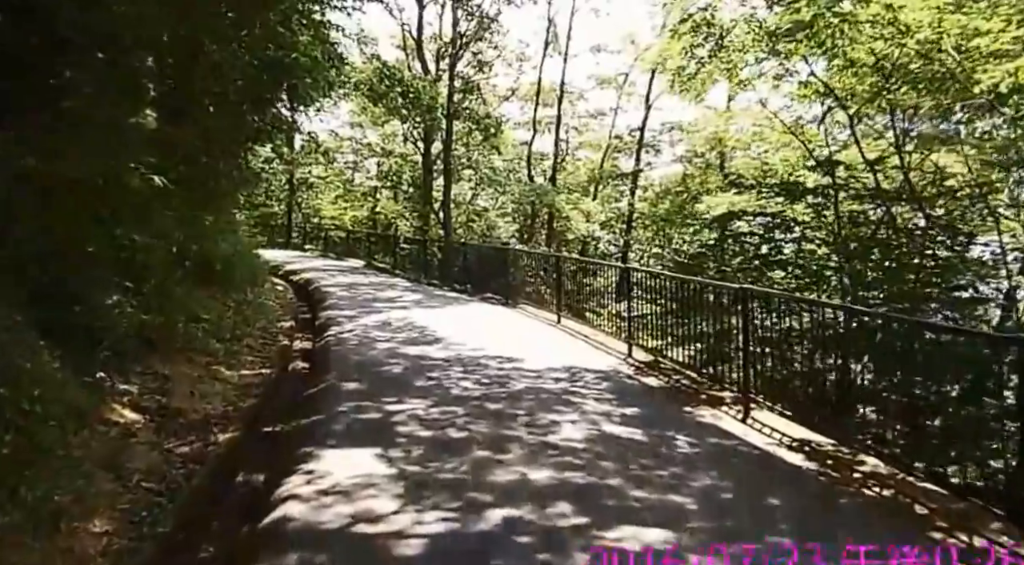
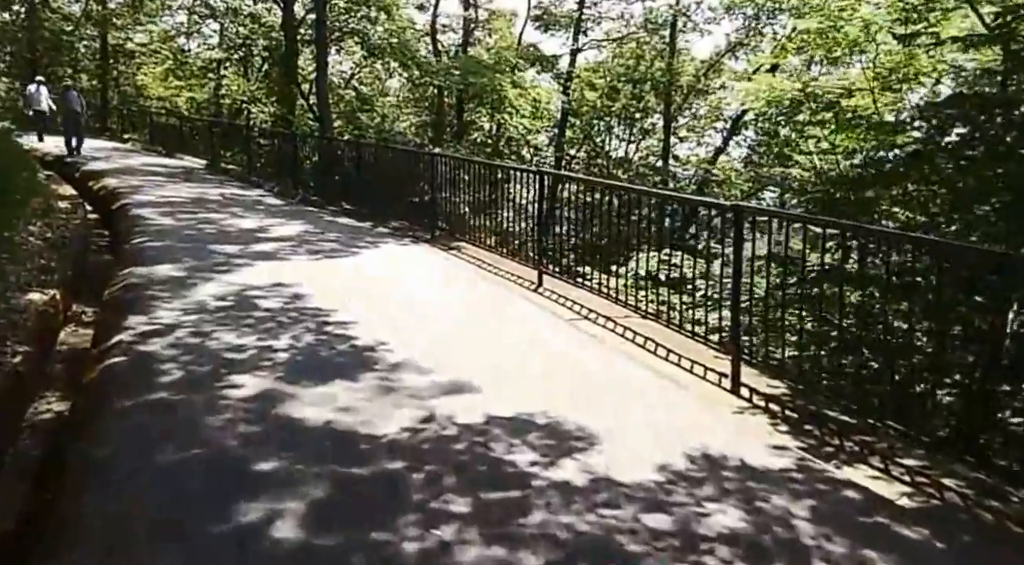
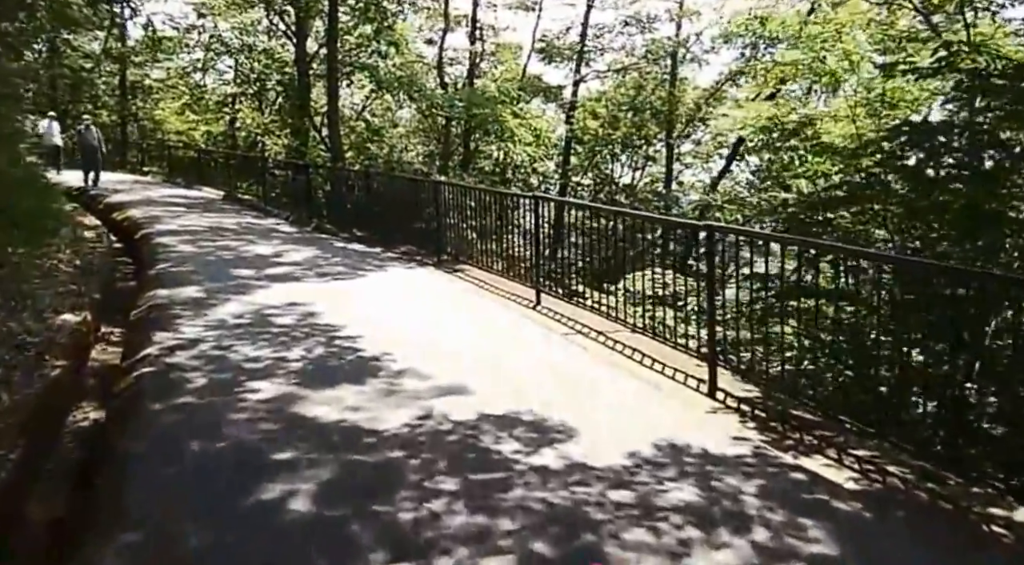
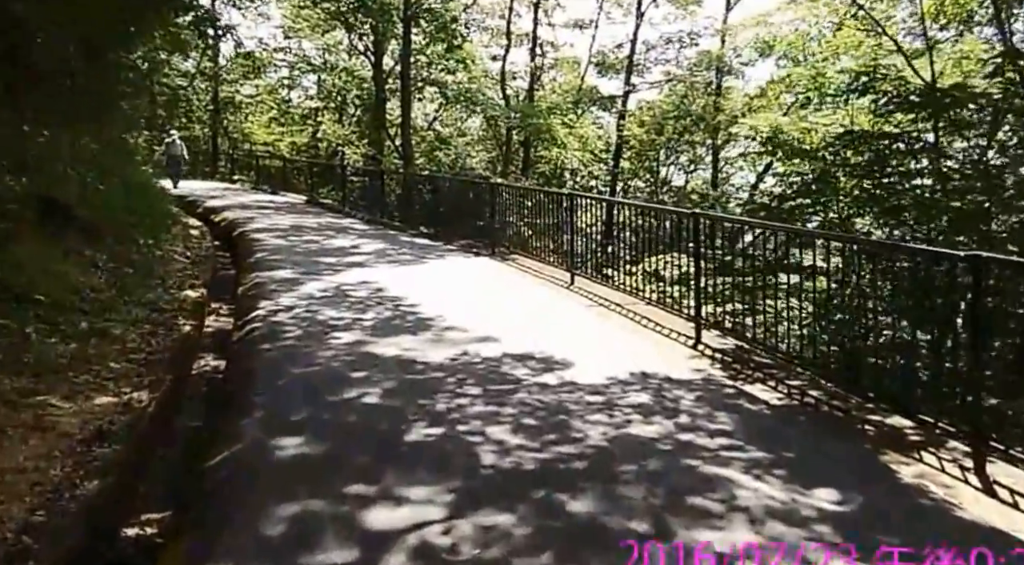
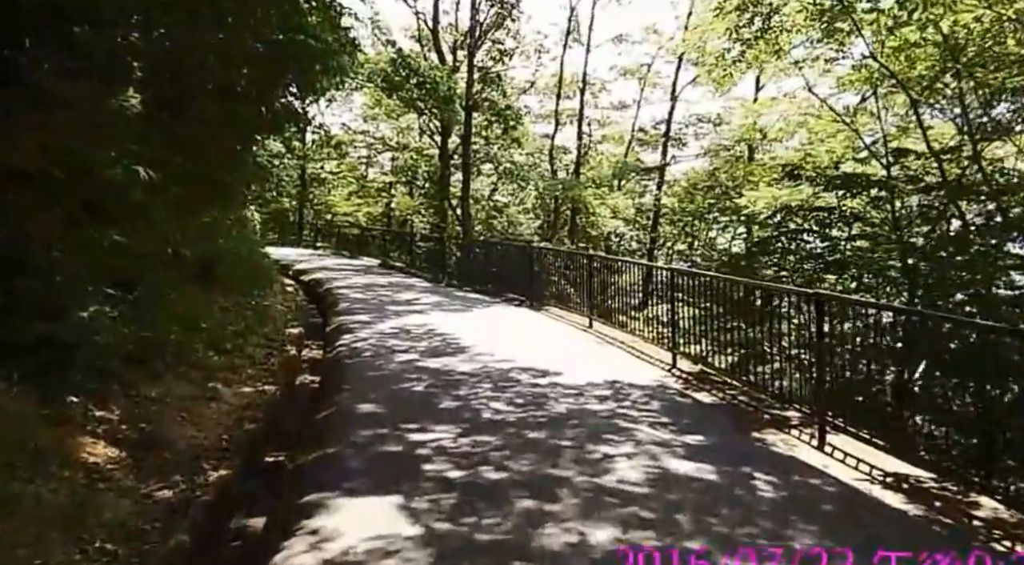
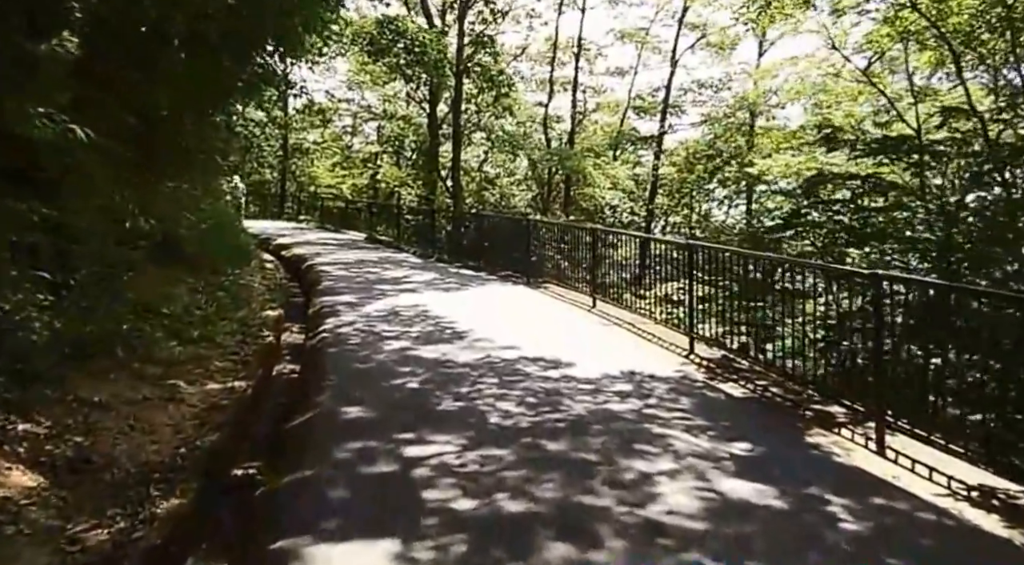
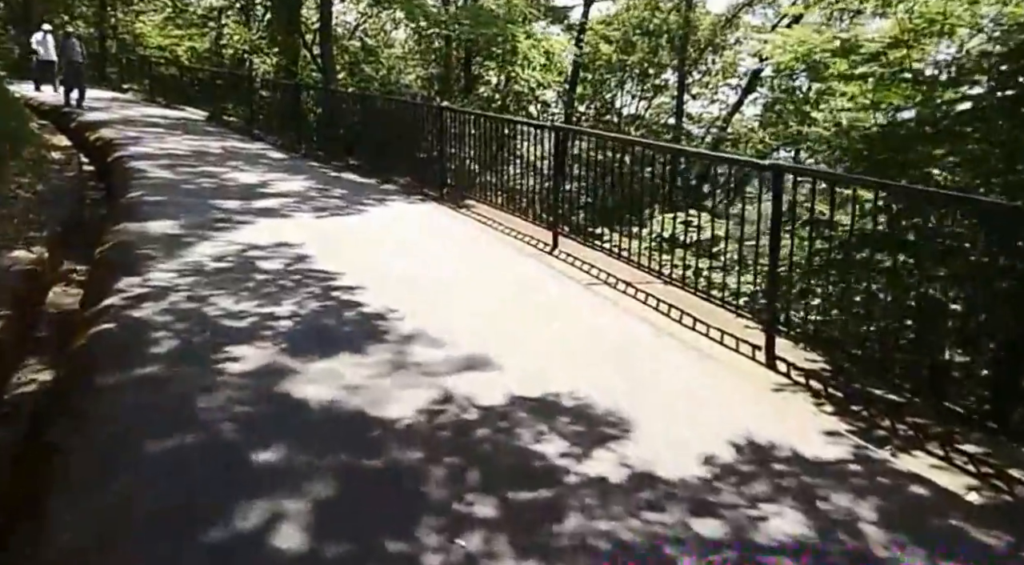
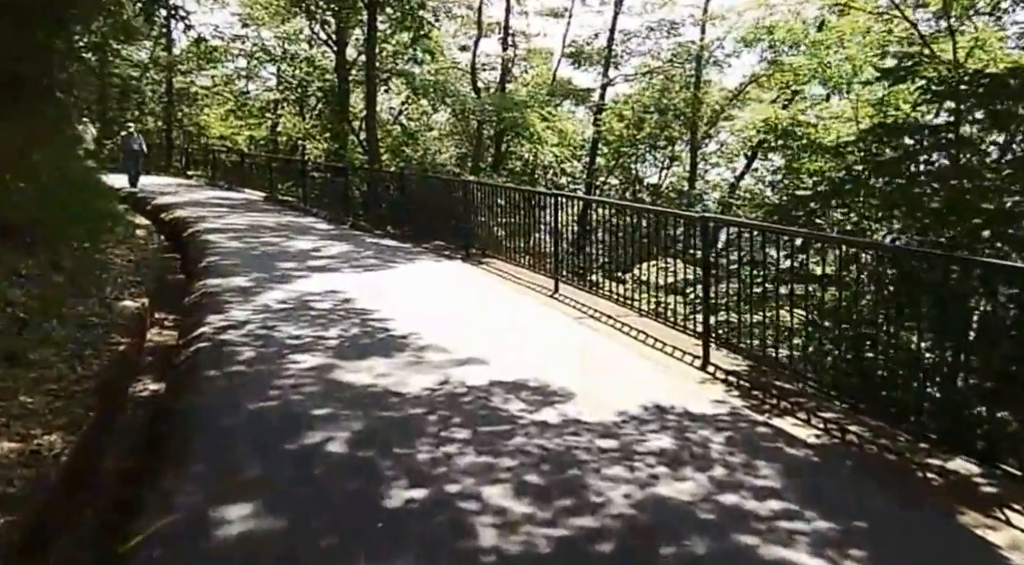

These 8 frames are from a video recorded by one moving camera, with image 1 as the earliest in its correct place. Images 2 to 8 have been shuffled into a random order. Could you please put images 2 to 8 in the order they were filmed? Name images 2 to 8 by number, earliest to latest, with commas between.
5, 6, 4, 8, 3, 2, 7
